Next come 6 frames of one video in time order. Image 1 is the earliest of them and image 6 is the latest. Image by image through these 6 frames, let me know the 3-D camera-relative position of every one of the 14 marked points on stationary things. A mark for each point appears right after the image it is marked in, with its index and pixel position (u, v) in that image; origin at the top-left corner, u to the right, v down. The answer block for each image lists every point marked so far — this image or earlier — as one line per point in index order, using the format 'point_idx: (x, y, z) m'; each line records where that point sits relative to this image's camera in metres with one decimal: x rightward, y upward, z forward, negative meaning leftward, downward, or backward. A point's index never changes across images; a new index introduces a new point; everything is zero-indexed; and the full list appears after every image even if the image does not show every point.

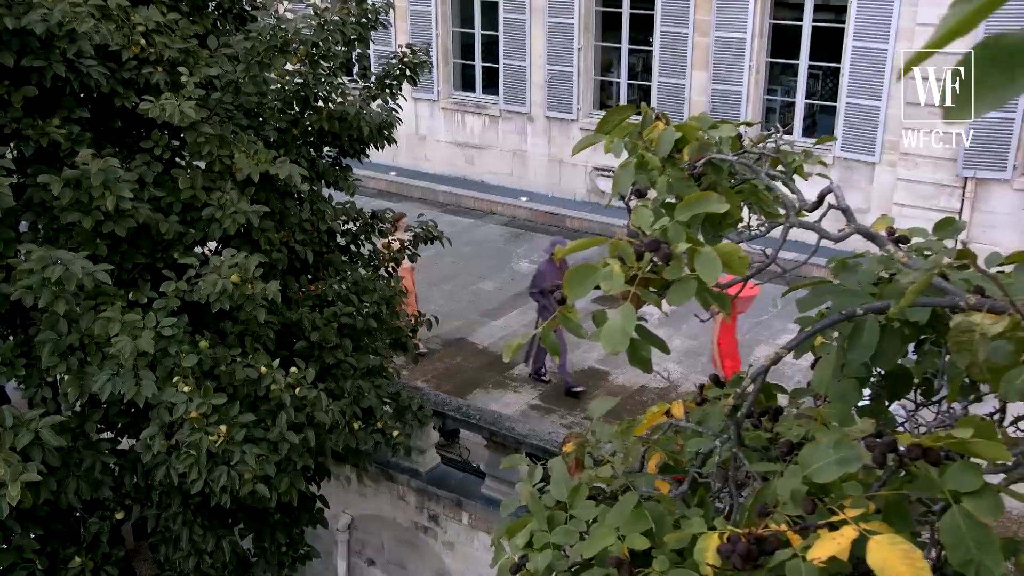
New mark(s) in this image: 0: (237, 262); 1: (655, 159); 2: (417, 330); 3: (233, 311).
0: (-1.2, +0.1, +5.2) m
1: (+0.4, +0.4, +3.4) m
2: (-0.5, -0.2, +6.1) m
3: (-1.4, -0.1, +5.5) m
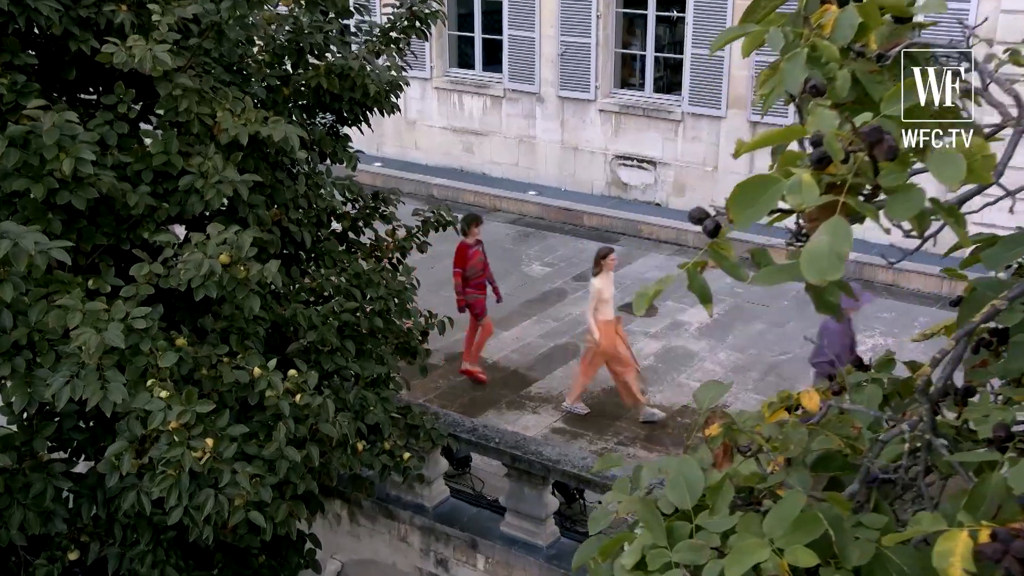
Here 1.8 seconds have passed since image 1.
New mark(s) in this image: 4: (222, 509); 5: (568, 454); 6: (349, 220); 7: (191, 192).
0: (-1.1, +0.2, +4.2) m
1: (+0.7, +0.5, +2.5) m
2: (-0.4, -0.2, +5.2) m
3: (-1.2, -0.1, +4.5) m
4: (-1.0, -0.8, +4.1) m
5: (+0.3, -0.8, +5.3) m
6: (-0.7, +0.3, +5.1) m
7: (-1.2, +0.3, +4.3) m
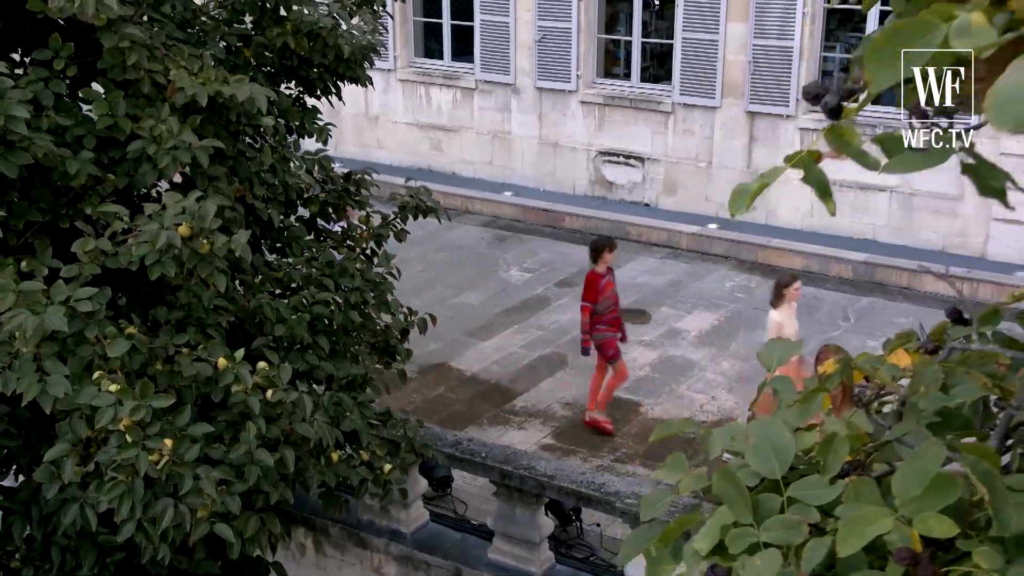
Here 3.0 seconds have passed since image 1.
0: (-1.0, +0.3, +3.6) m
1: (+0.8, +0.7, +2.1) m
2: (-0.4, -0.2, +4.6) m
3: (-1.2, 0.0, +3.9) m
4: (-1.0, -0.7, +3.4) m
5: (+0.2, -0.7, +4.8) m
6: (-0.8, +0.3, +4.5) m
7: (-1.2, +0.4, +3.8) m
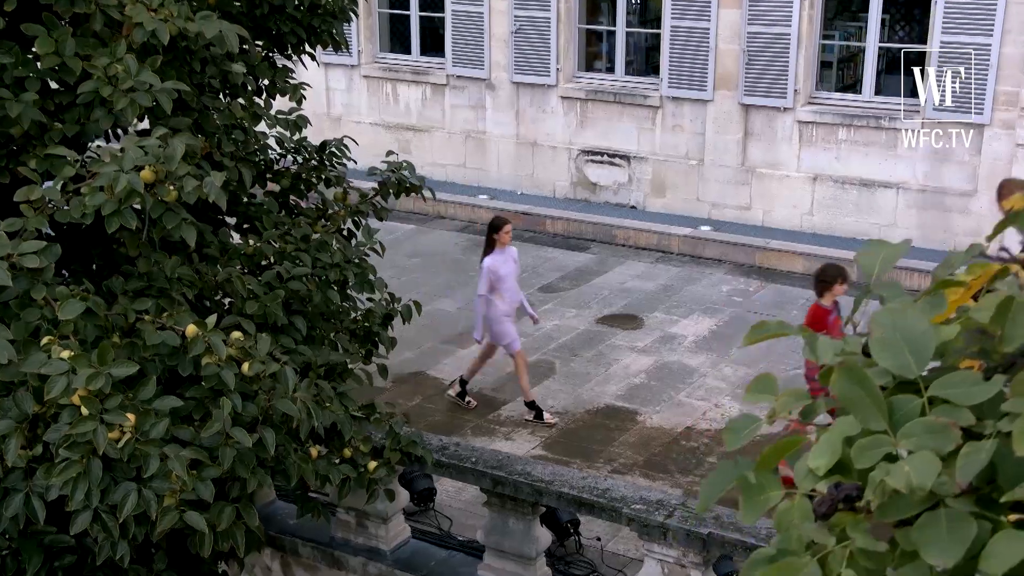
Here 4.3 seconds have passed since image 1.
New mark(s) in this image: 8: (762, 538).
0: (-1.0, +0.4, +3.2) m
1: (+0.9, +0.9, +1.8) m
2: (-0.4, -0.1, +4.2) m
3: (-1.1, +0.1, +3.5) m
4: (-0.9, -0.6, +2.9) m
5: (+0.2, -0.7, +4.3) m
6: (-0.8, +0.4, +4.1) m
7: (-1.2, +0.5, +3.3) m
8: (+0.9, -0.9, +4.0) m
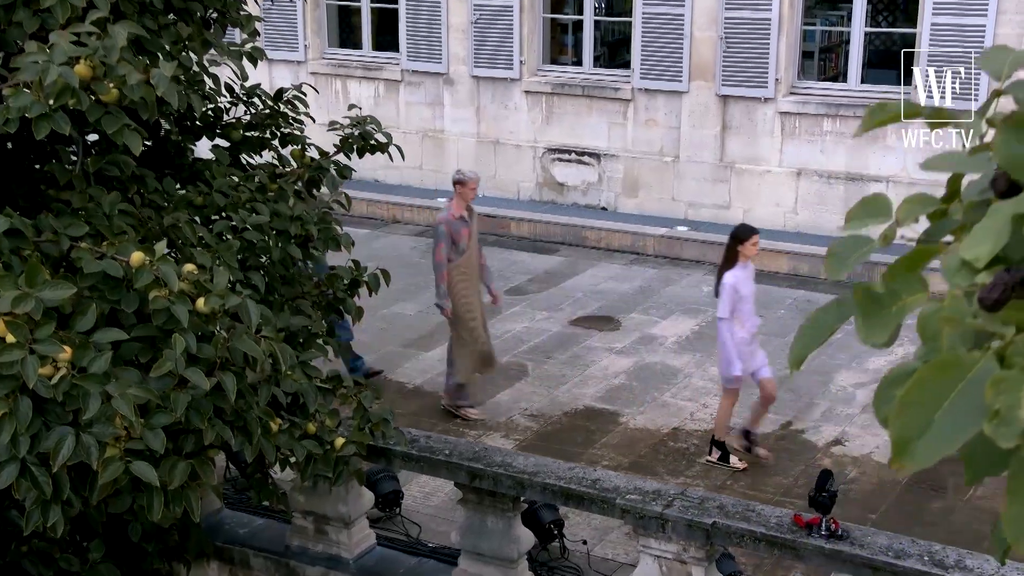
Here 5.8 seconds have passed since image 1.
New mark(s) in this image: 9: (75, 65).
0: (-1.0, +0.6, +2.8) m
1: (+1.0, +1.2, +1.6) m
2: (-0.5, 0.0, +3.8) m
3: (-1.2, +0.2, +3.0) m
4: (-0.9, -0.4, +2.5) m
5: (+0.1, -0.6, +3.9) m
6: (-0.9, +0.5, +3.7) m
7: (-1.2, +0.7, +2.9) m
8: (+0.8, -0.7, +3.6) m
9: (-1.0, +0.5, +2.6) m
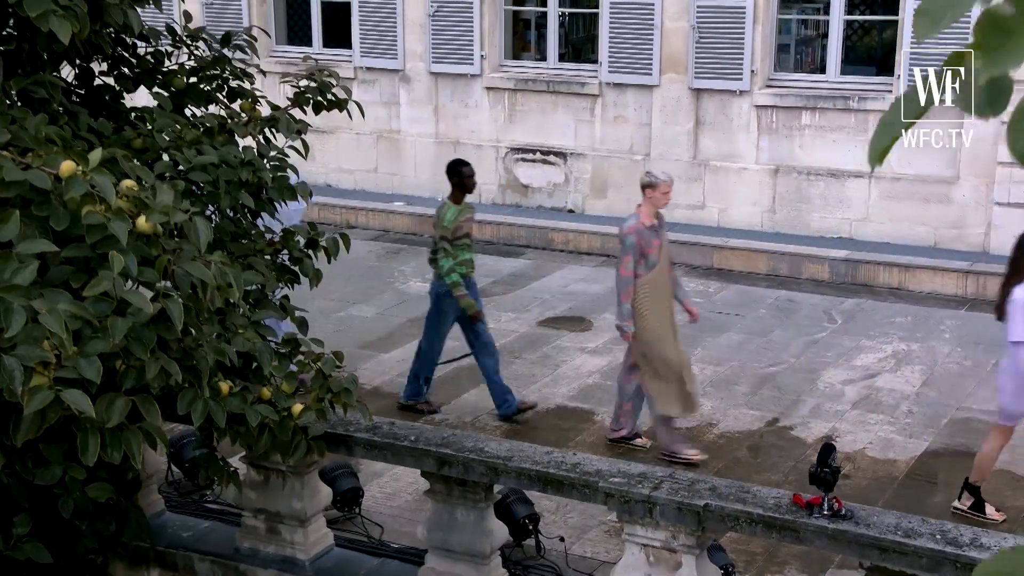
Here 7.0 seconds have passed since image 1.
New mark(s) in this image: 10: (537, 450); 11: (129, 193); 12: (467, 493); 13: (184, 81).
0: (-1.0, +0.7, +2.5) m
1: (+1.0, +1.5, +1.4) m
2: (-0.6, +0.1, +3.5) m
3: (-1.2, +0.4, +2.7) m
4: (-0.9, -0.2, +2.1) m
5: (0.0, -0.5, +3.6) m
6: (-0.9, +0.6, +3.4) m
7: (-1.2, +0.8, +2.6) m
8: (+0.7, -0.6, +3.3) m
9: (-1.0, +0.7, +2.3) m
10: (+0.1, -0.5, +3.6) m
11: (-0.8, +0.2, +2.5) m
12: (-0.1, -0.6, +3.5) m
13: (-0.9, +0.6, +3.4) m
